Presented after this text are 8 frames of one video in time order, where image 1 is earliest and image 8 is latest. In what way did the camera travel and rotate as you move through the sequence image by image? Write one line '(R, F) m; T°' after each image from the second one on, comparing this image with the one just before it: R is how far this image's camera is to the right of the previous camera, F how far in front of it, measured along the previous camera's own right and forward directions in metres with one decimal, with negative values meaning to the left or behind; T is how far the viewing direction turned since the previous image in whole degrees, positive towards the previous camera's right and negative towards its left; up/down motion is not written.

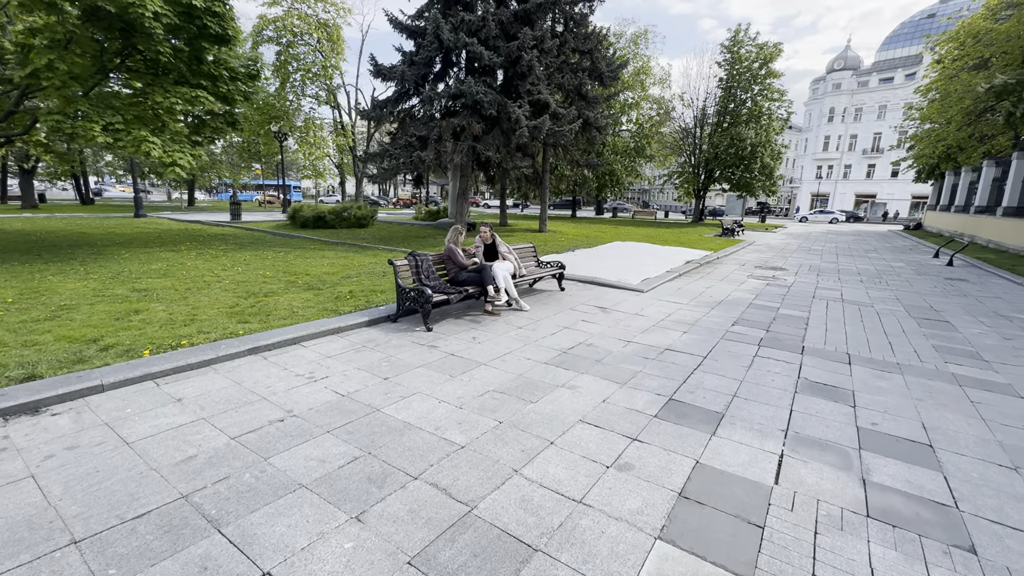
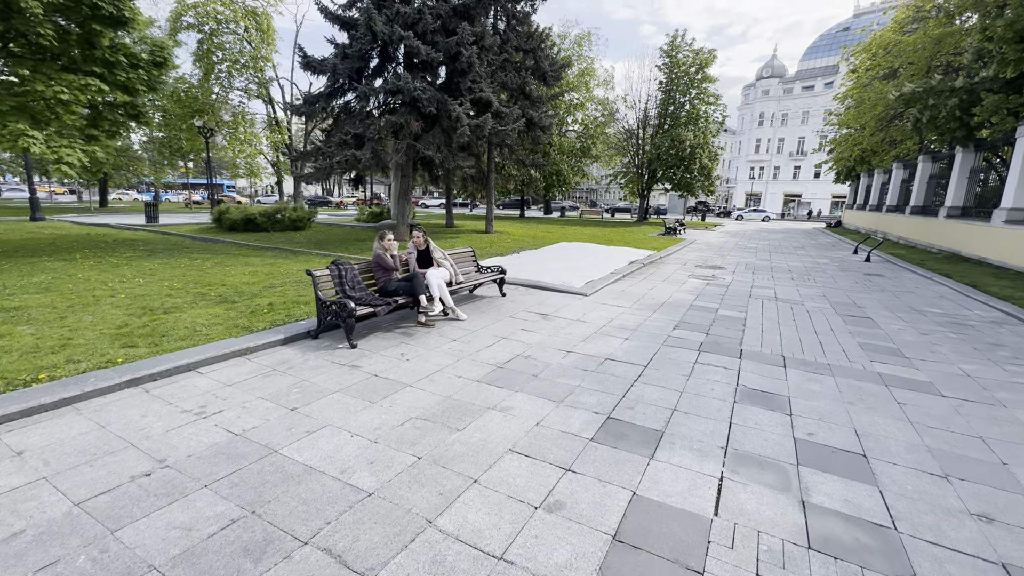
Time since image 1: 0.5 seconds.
(+0.2, +0.3) m; +6°
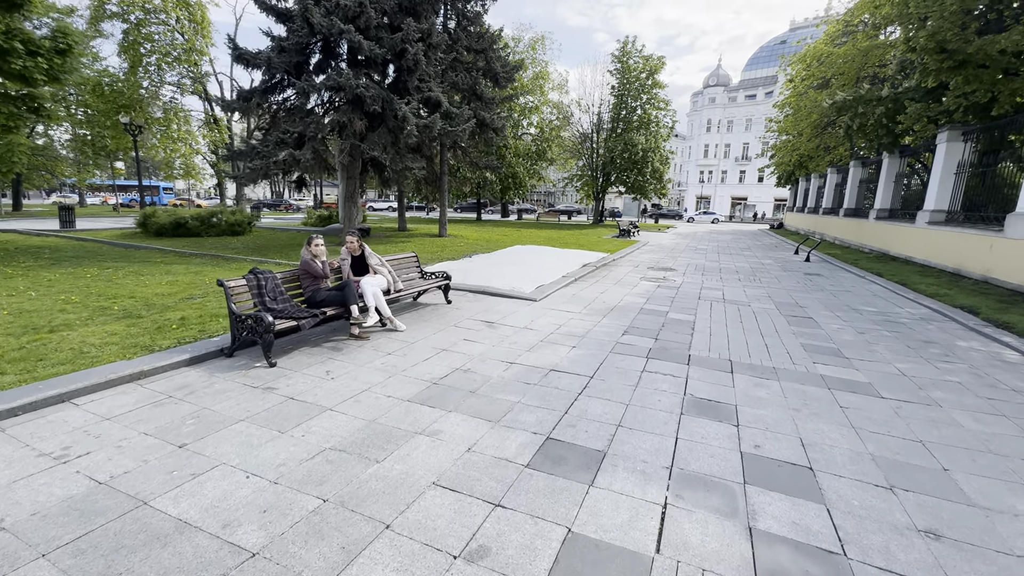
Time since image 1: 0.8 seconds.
(+0.2, +0.3) m; +5°
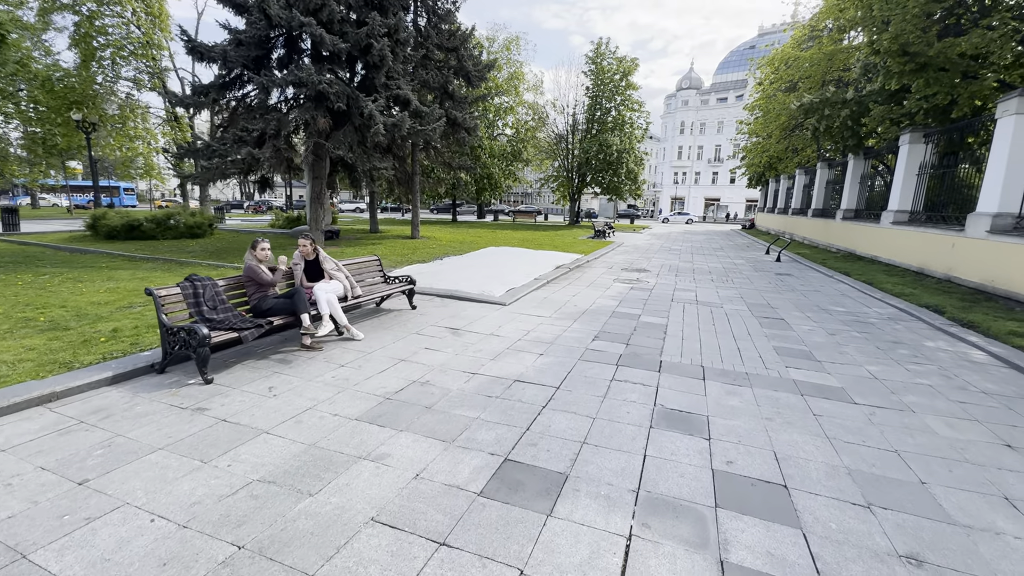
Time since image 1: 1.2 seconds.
(+0.2, +0.3) m; +3°
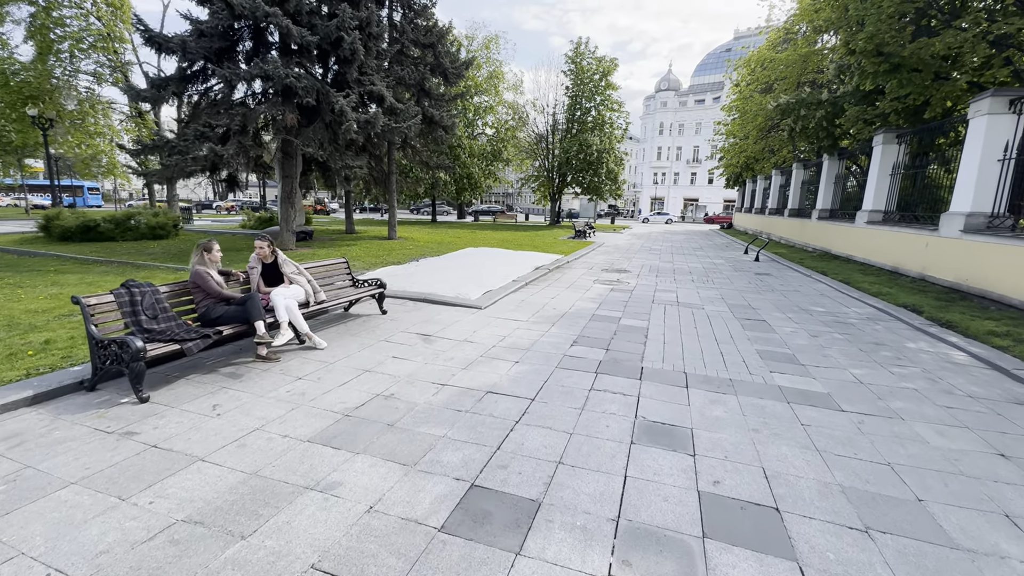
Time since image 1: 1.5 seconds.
(+0.1, +0.3) m; +2°
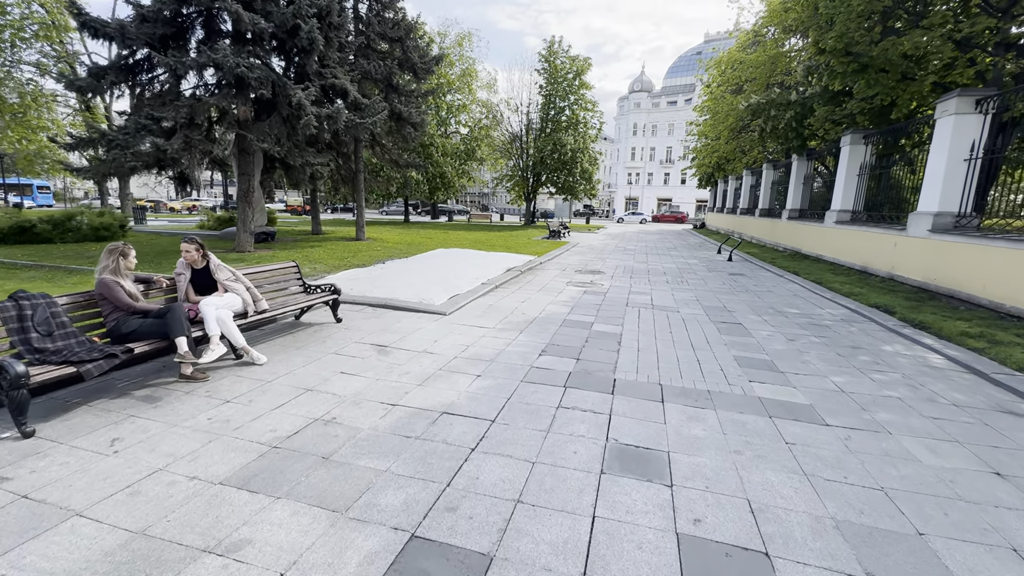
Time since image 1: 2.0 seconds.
(+0.2, +0.4) m; +3°
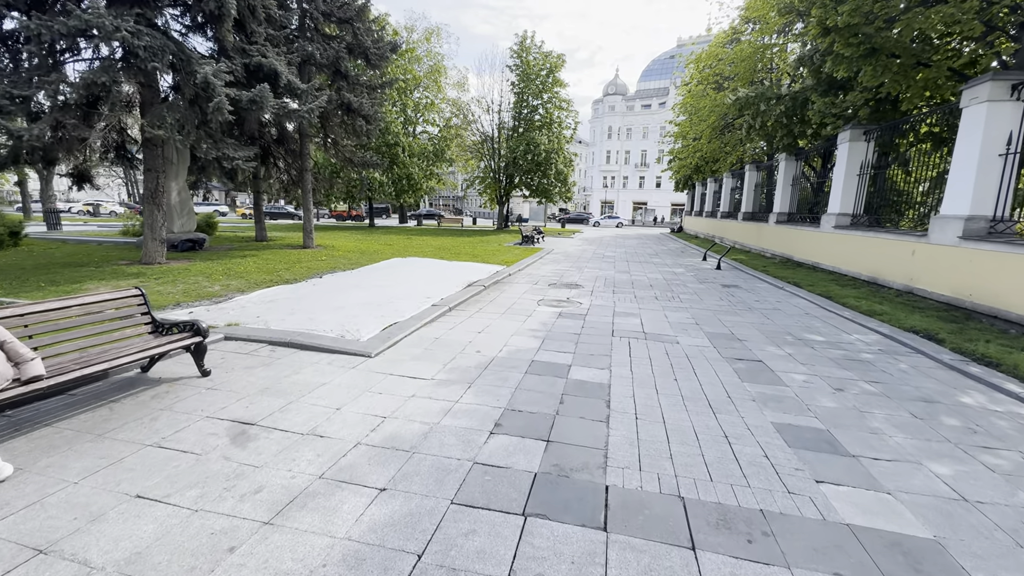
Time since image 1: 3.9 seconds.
(+0.3, +1.7) m; +3°
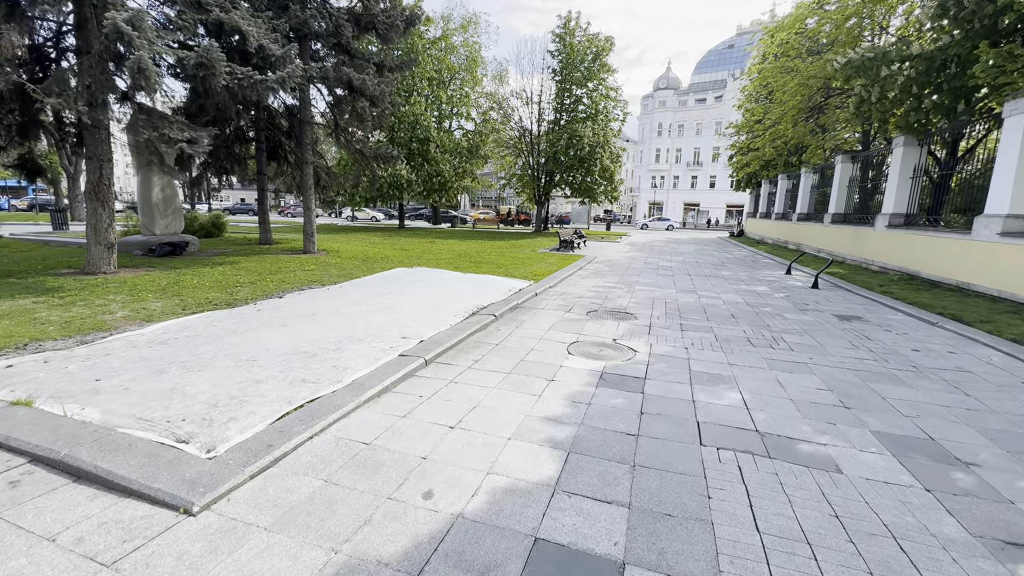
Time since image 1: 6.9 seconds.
(+0.3, +2.7) m; -5°
